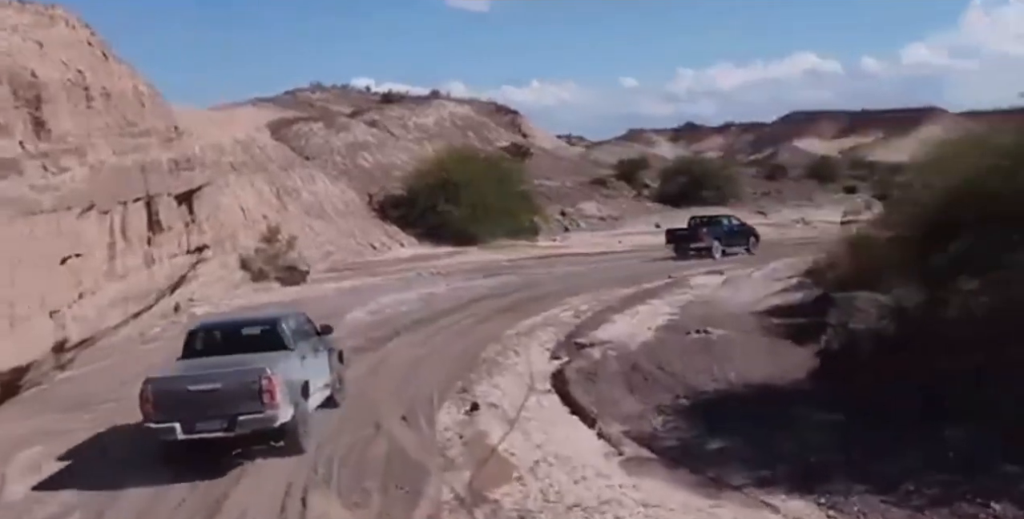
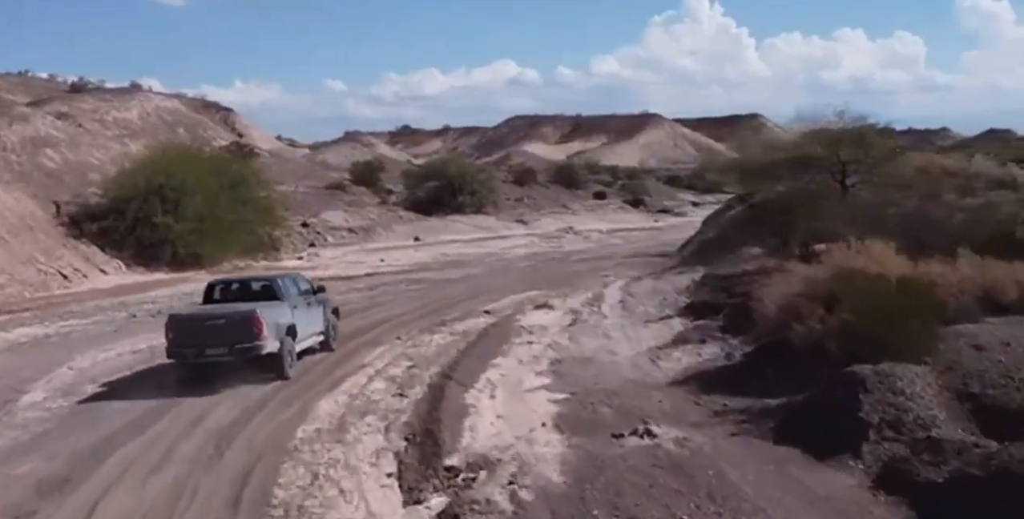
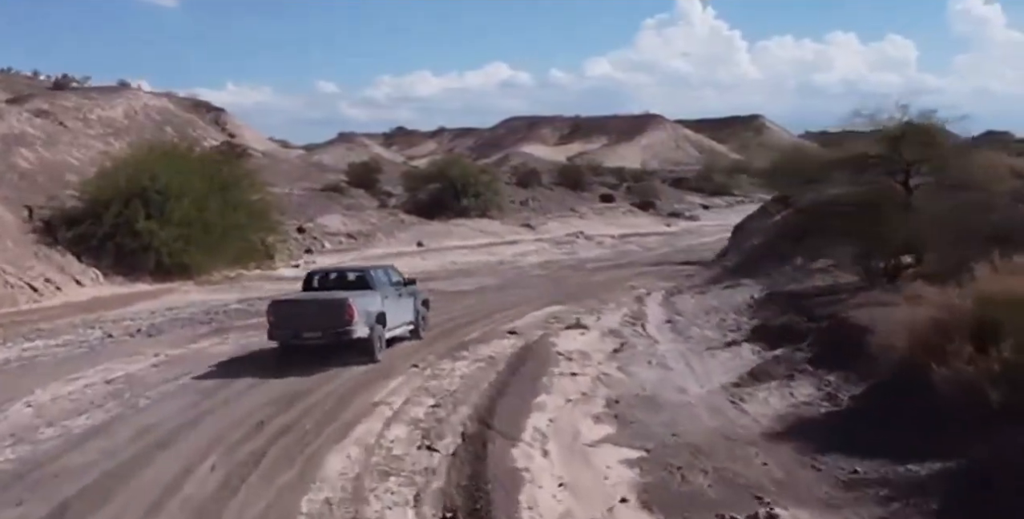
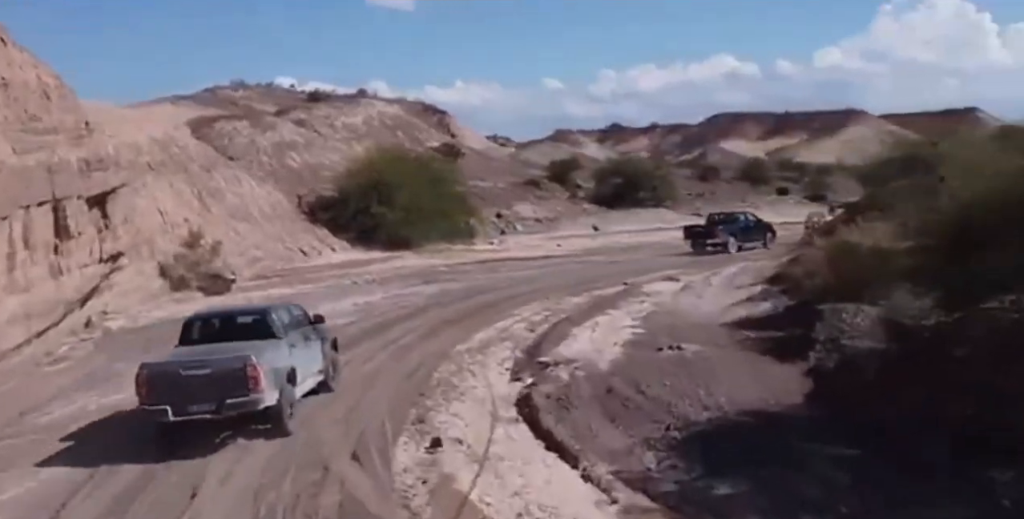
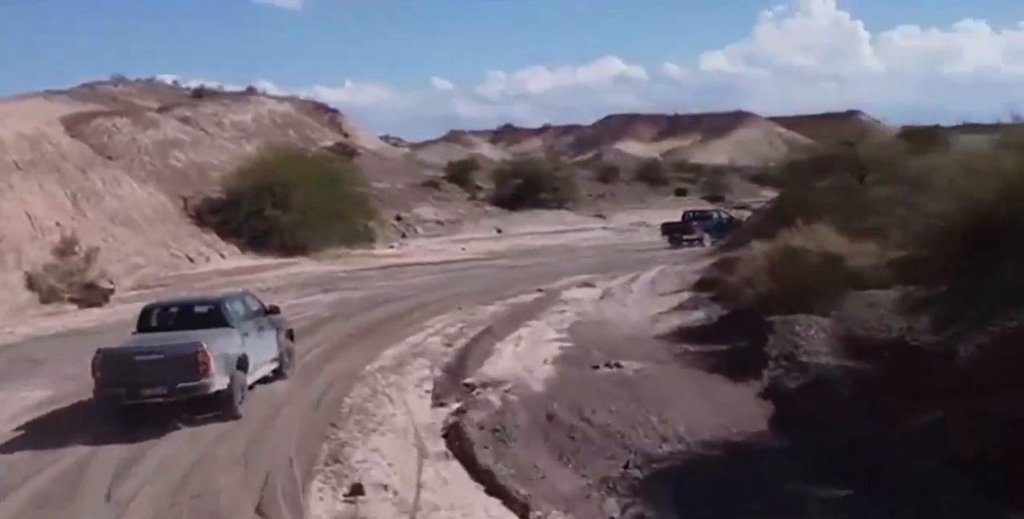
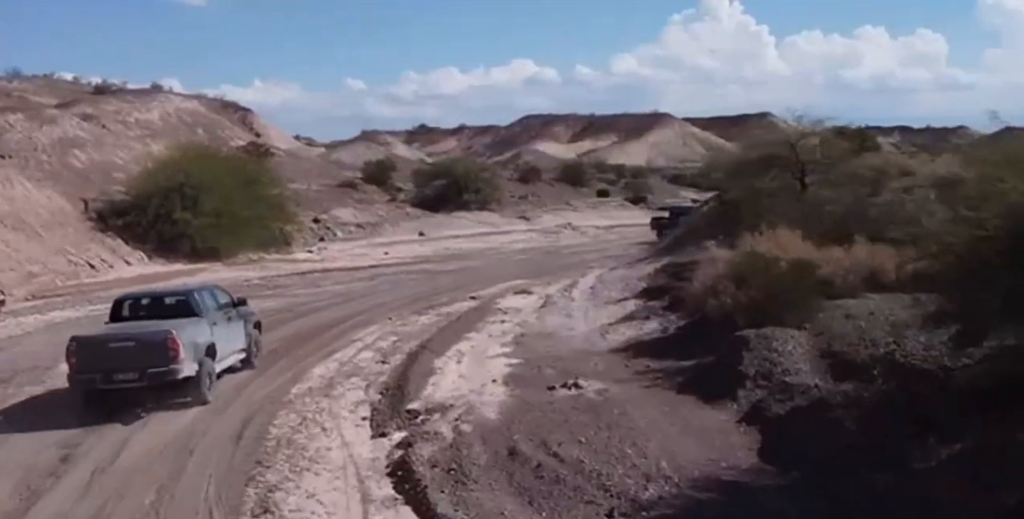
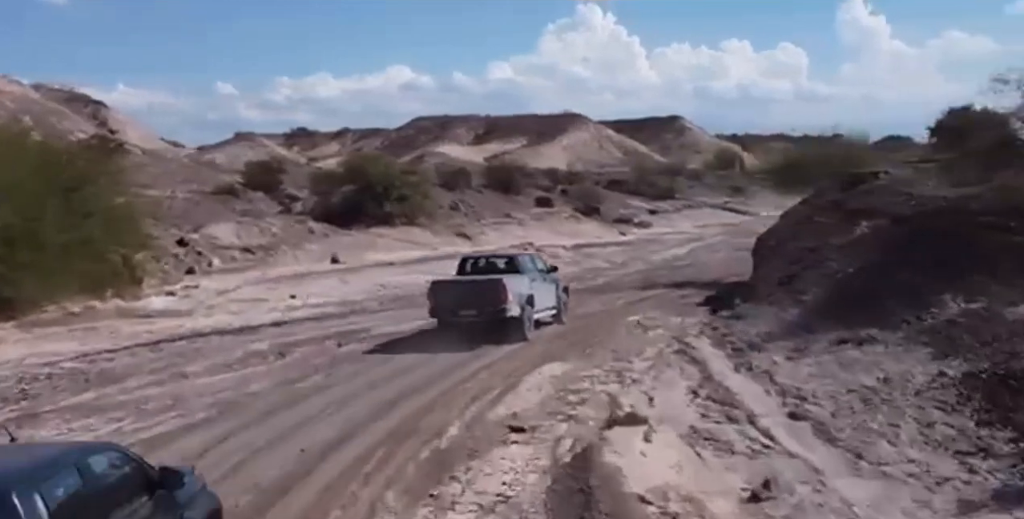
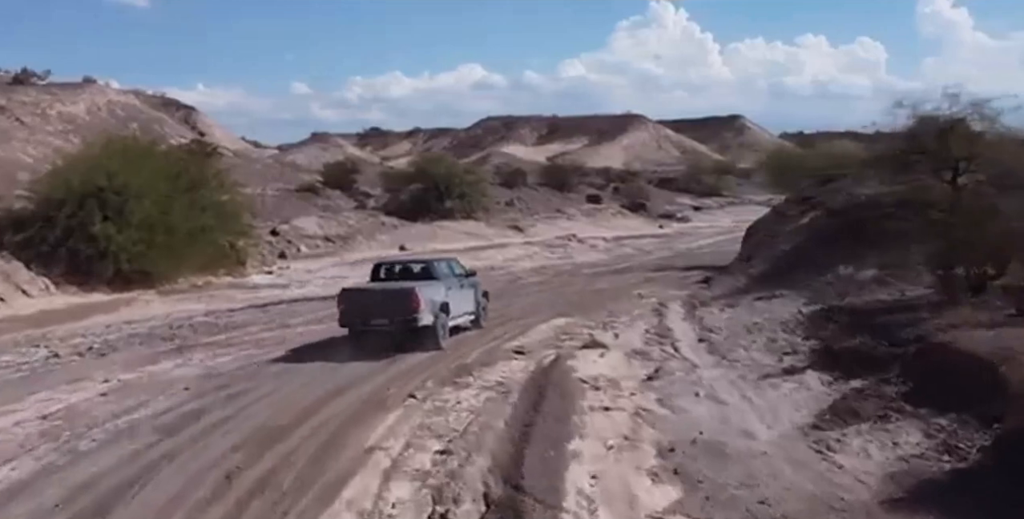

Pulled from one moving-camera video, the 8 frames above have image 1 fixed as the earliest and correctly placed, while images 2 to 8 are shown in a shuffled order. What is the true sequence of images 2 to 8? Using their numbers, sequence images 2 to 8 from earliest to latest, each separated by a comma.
4, 5, 6, 2, 3, 8, 7
